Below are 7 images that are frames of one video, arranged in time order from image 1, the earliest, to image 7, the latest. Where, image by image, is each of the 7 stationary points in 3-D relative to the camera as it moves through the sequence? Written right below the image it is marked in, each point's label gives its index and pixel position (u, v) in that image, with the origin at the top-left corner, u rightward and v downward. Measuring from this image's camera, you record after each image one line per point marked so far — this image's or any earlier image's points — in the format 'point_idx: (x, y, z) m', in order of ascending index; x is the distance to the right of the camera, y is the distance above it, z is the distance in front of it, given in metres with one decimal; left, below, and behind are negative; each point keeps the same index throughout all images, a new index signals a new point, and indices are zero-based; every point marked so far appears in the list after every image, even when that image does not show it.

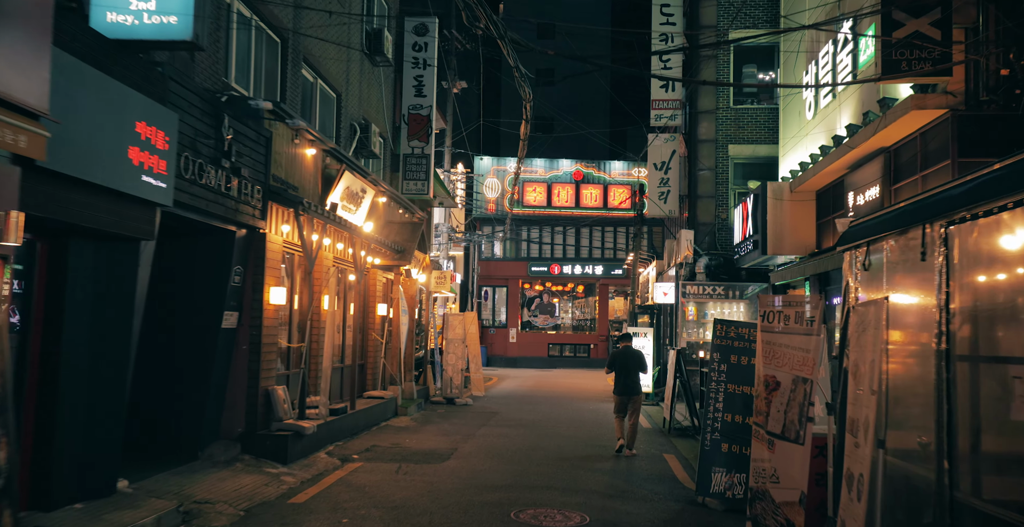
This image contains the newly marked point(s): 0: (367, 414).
0: (-2.5, -2.6, +15.6) m
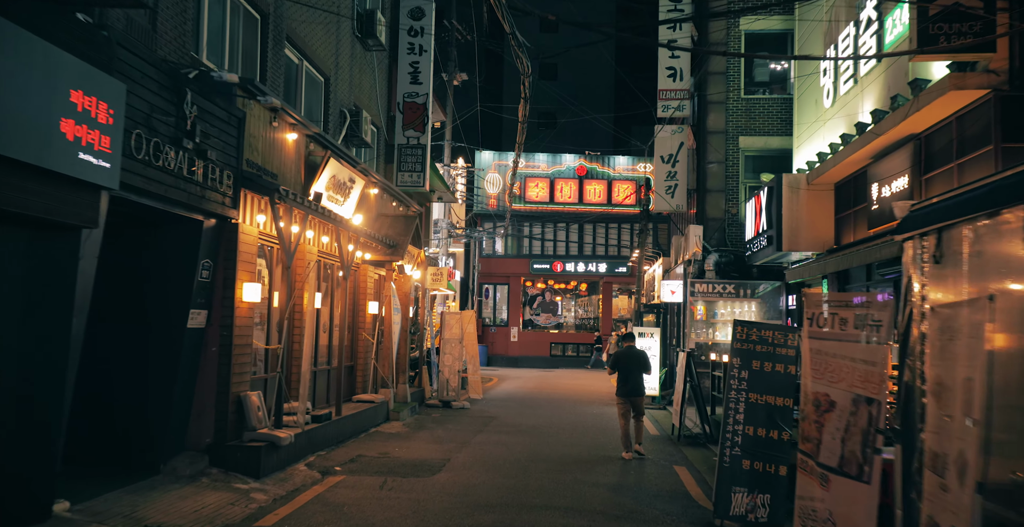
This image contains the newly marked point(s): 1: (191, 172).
0: (-2.6, -2.5, +14.5) m
1: (-3.3, +0.9, +9.2) m
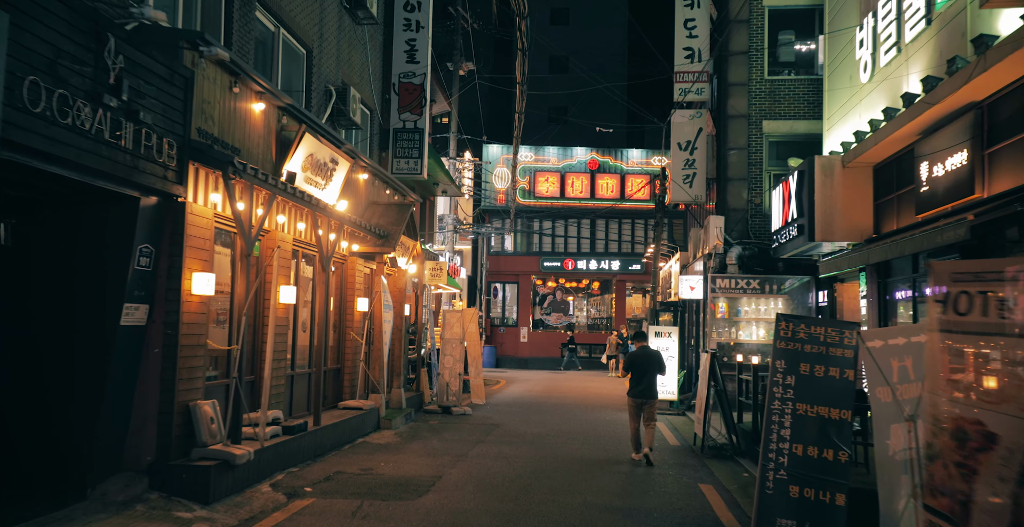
0: (-2.5, -2.4, +12.9) m
1: (-3.4, +1.1, +7.6) m
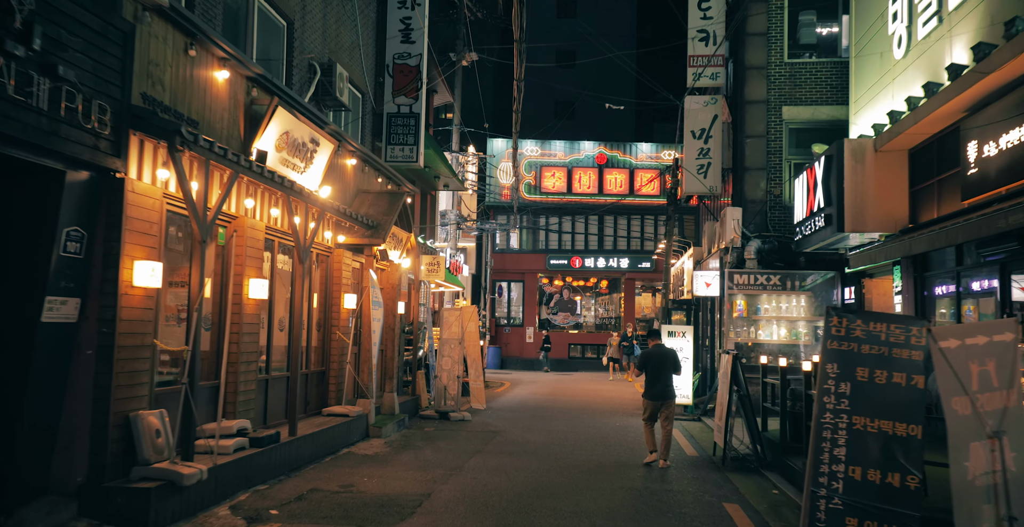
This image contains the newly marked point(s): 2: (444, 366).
0: (-2.5, -2.3, +11.5) m
1: (-3.4, +1.2, +6.3) m
2: (-1.4, -2.0, +17.9) m
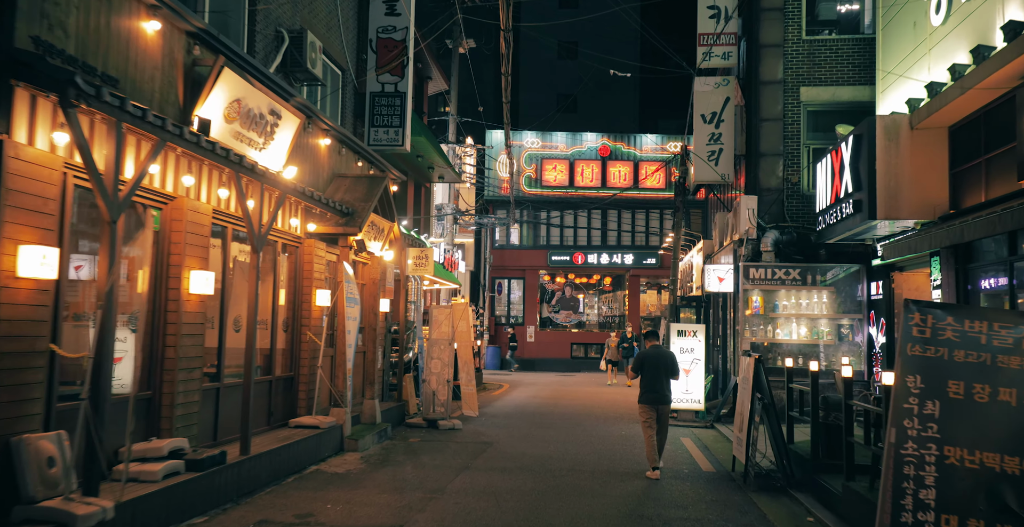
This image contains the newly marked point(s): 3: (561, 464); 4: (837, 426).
0: (-2.6, -2.2, +10.0) m
1: (-3.5, +1.3, +4.8) m
2: (-1.4, -1.9, +16.4) m
3: (+0.7, -2.8, +12.3) m
4: (+3.7, -1.9, +10.3) m
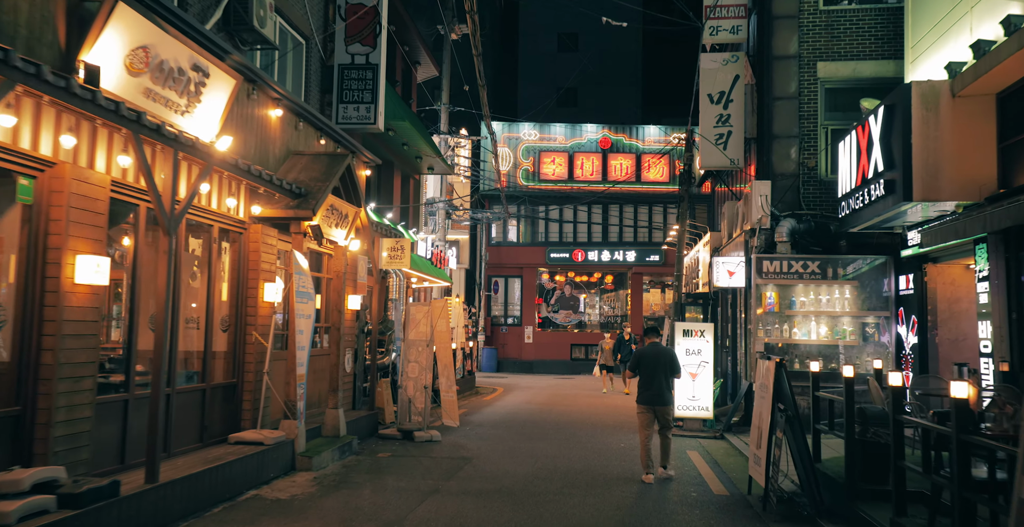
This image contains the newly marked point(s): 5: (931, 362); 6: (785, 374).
0: (-2.9, -2.0, +8.2) m
1: (-3.8, +1.4, +3.0) m
2: (-1.7, -1.8, +14.6) m
3: (+0.4, -2.6, +10.6) m
4: (+3.5, -1.7, +8.5) m
5: (+6.4, -1.5, +13.8) m
6: (+2.9, -1.2, +9.5) m
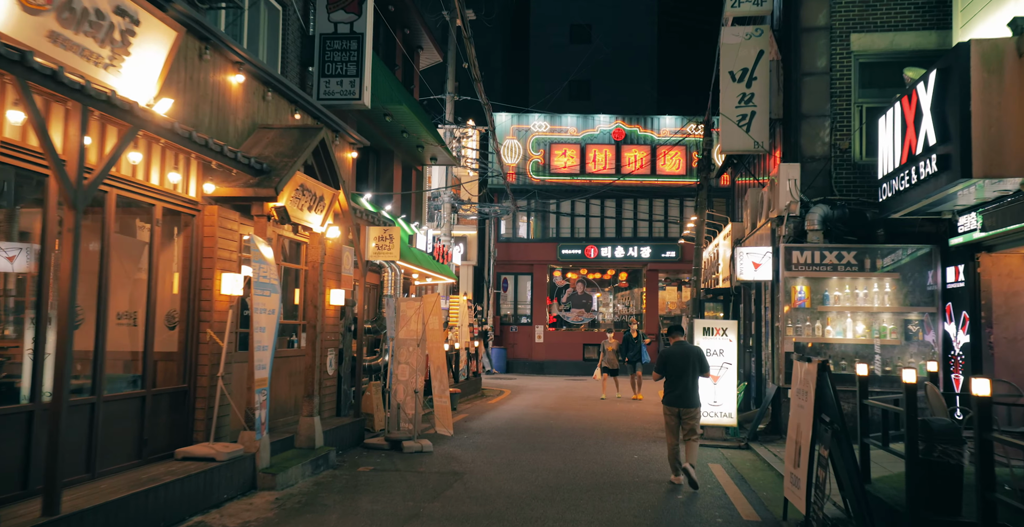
0: (-3.0, -1.9, +6.8) m
1: (-4.0, +1.6, +1.6) m
2: (-1.7, -1.6, +13.1) m
3: (+0.4, -2.5, +9.1) m
4: (+3.4, -1.6, +7.0) m
5: (+6.4, -1.3, +12.2) m
6: (+2.8, -1.0, +7.9) m
